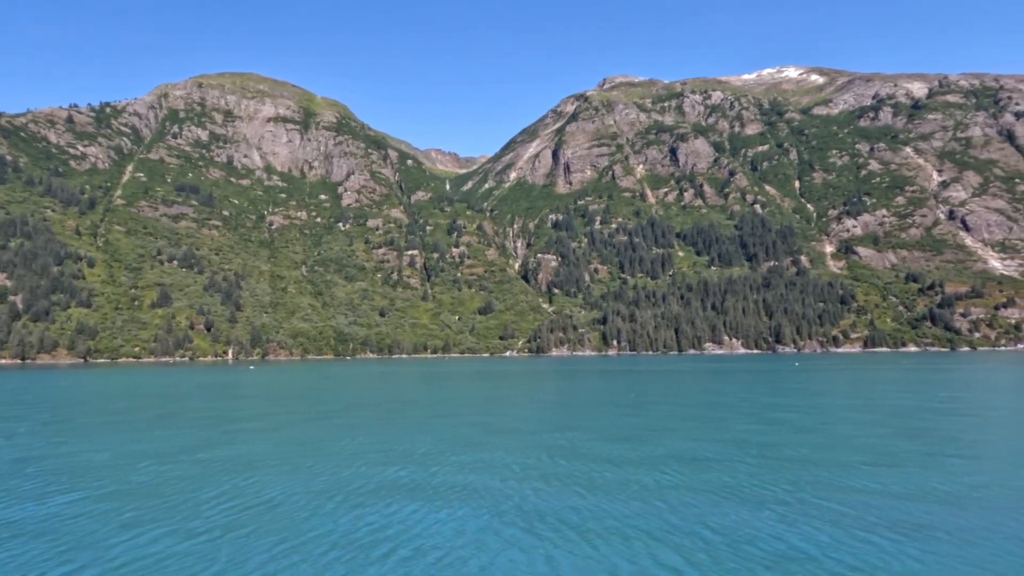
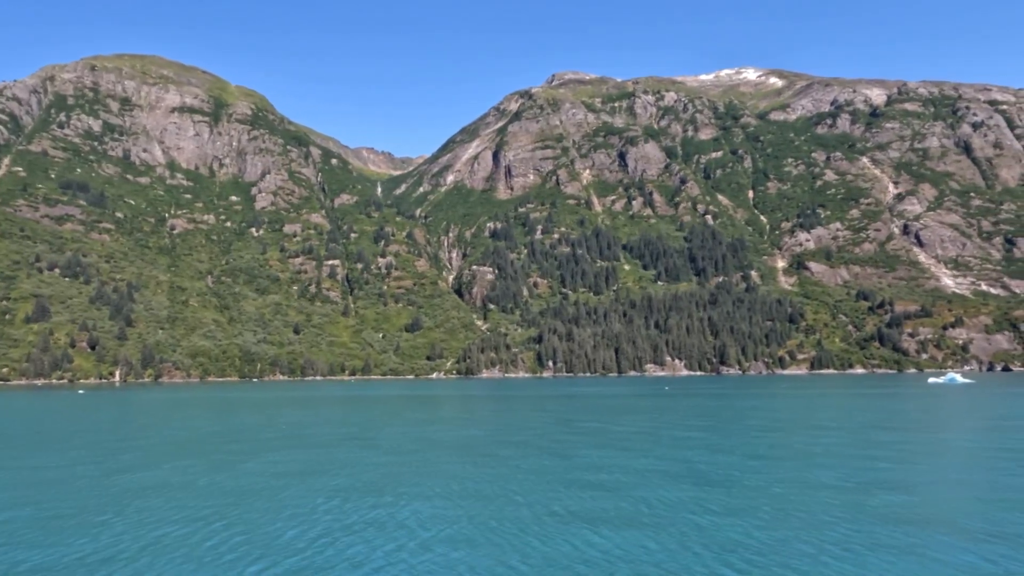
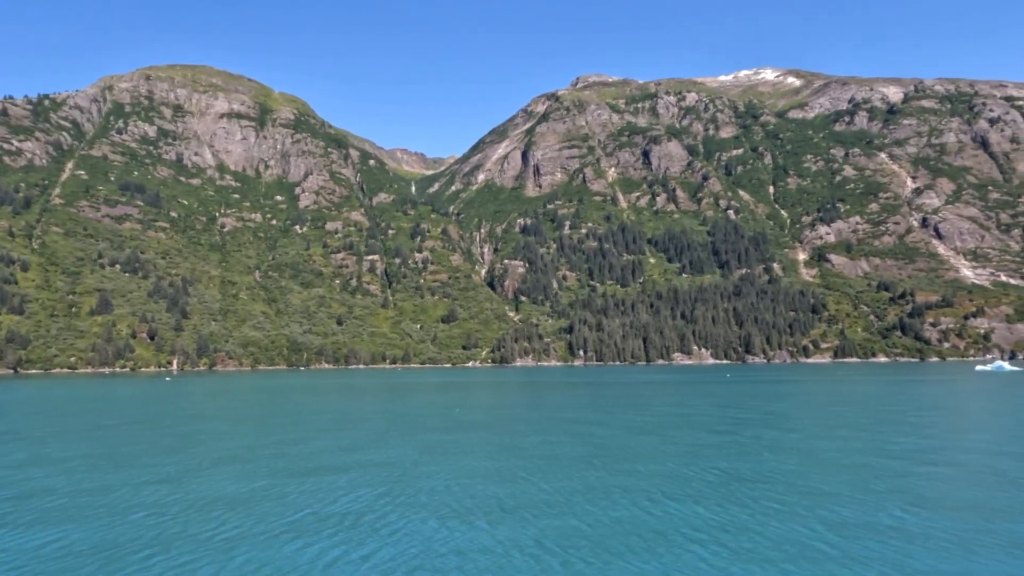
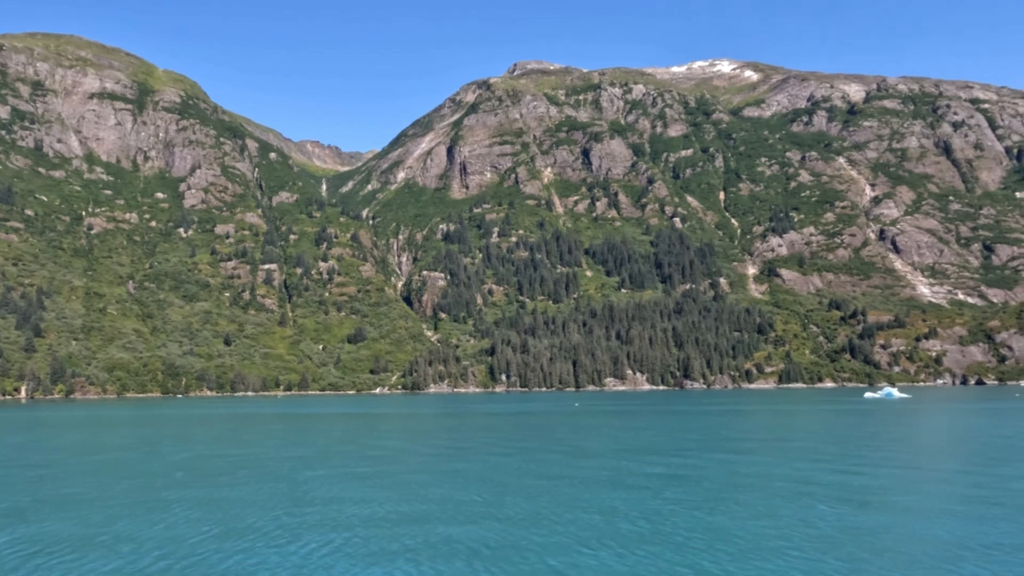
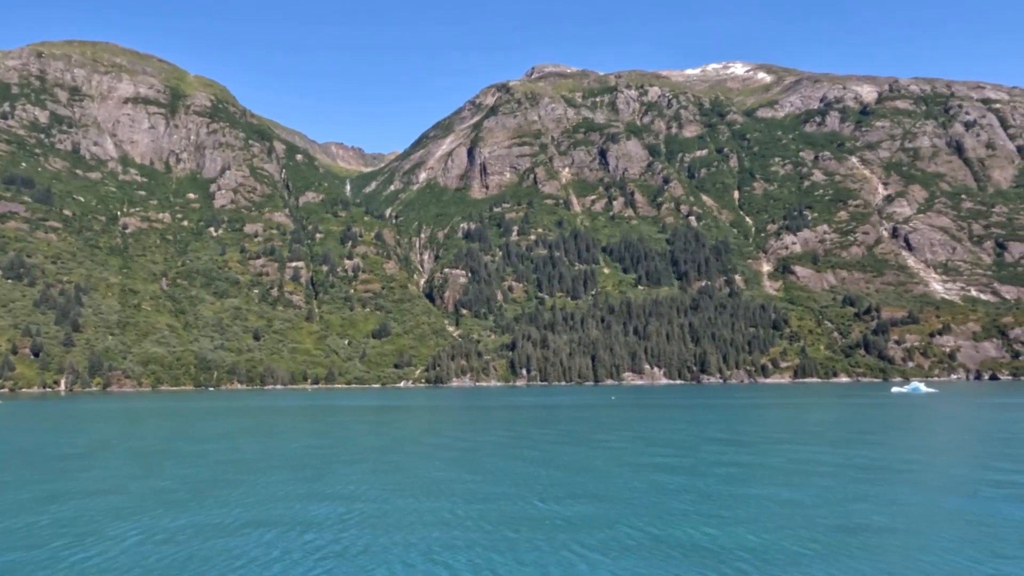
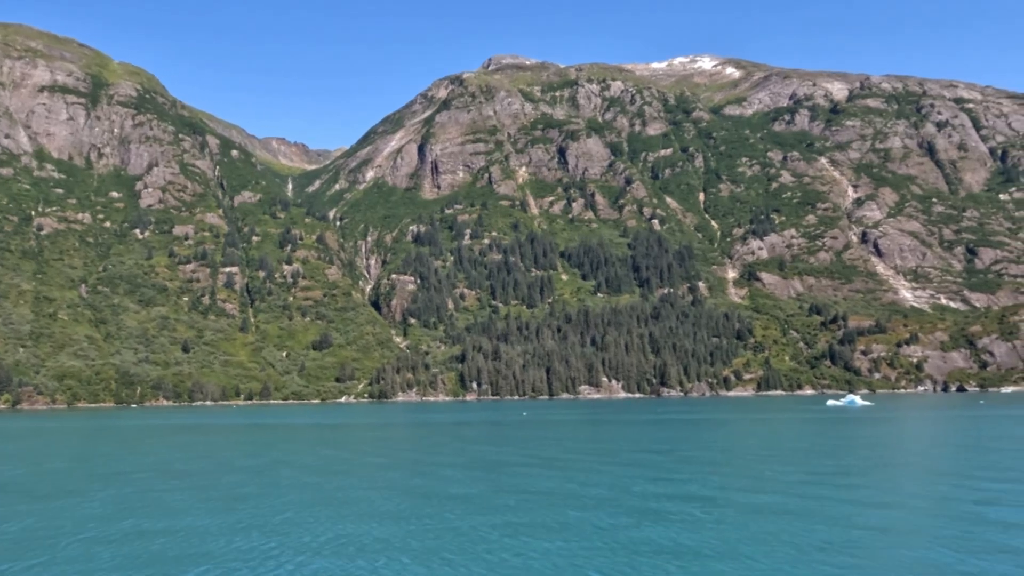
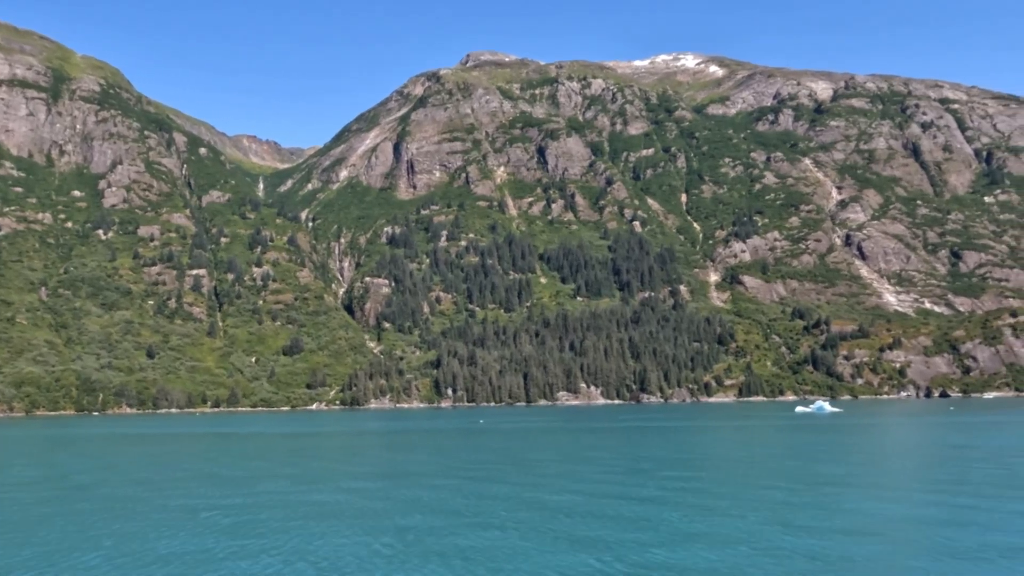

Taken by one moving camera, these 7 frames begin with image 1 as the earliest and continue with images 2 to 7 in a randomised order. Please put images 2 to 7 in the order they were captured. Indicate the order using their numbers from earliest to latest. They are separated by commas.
3, 2, 5, 4, 6, 7
